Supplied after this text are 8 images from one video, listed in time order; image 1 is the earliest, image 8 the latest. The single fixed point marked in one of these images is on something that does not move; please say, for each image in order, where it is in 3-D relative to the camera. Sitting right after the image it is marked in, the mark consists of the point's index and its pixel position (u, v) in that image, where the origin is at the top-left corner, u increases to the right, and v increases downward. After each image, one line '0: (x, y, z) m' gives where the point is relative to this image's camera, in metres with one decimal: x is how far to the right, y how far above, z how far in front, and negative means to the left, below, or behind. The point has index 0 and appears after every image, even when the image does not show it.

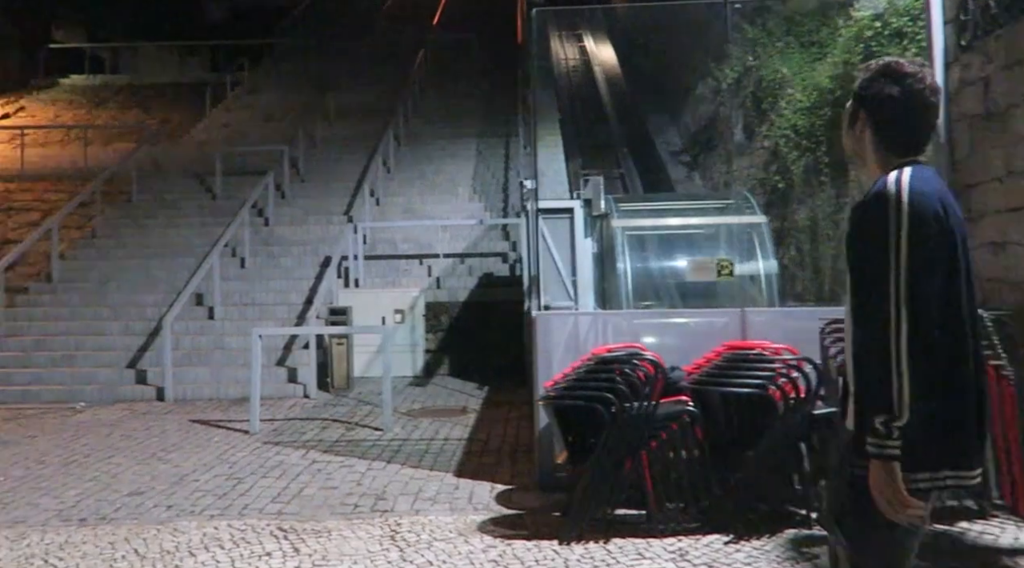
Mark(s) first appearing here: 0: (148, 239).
0: (-4.9, +0.6, +11.7) m
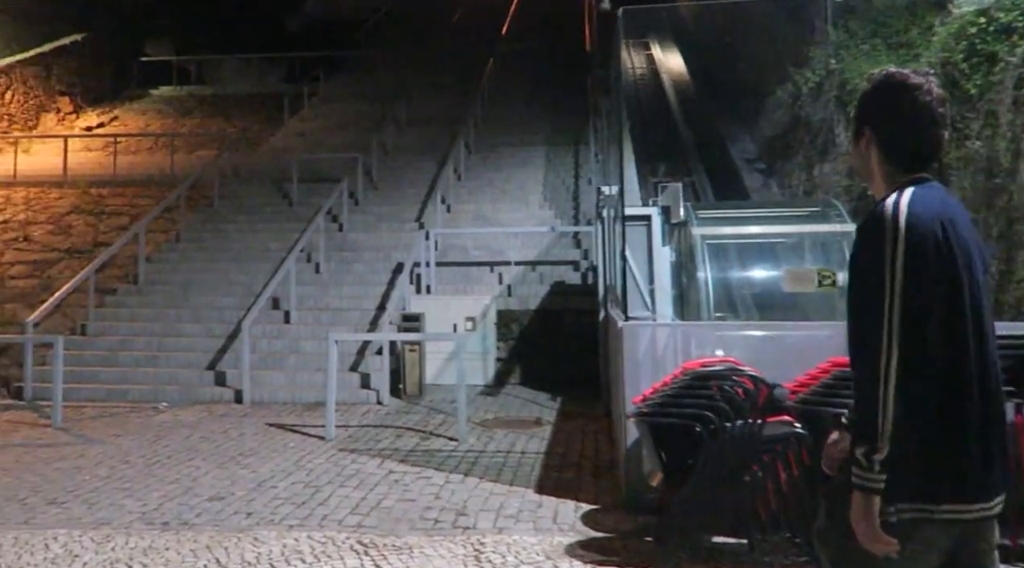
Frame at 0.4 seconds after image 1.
0: (-3.9, +0.6, +11.9) m
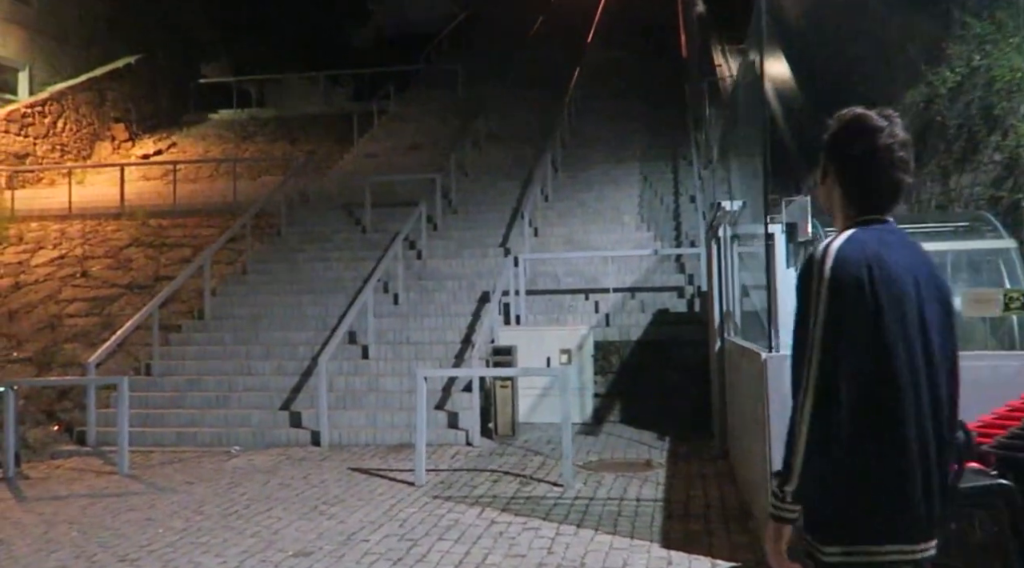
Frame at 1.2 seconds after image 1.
0: (-2.8, +0.1, +11.3) m
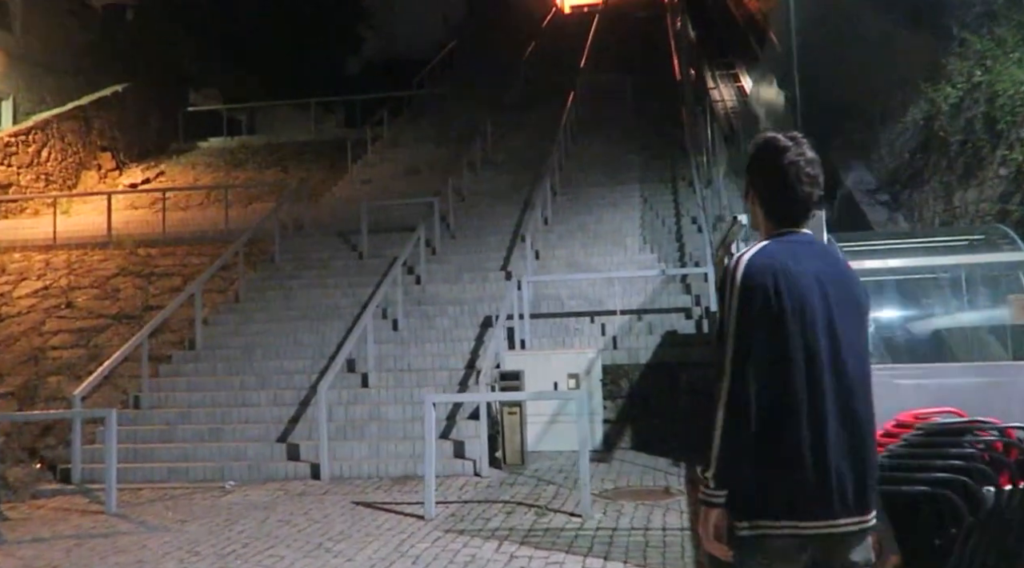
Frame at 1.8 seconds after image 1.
0: (-2.8, -0.3, +10.9) m
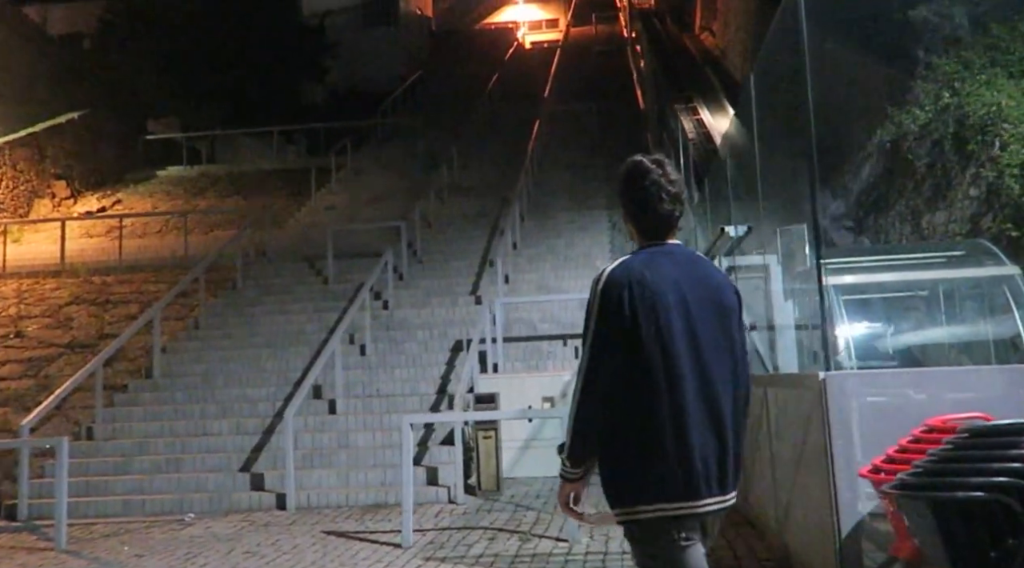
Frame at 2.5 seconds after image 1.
0: (-3.2, -0.6, +10.6) m
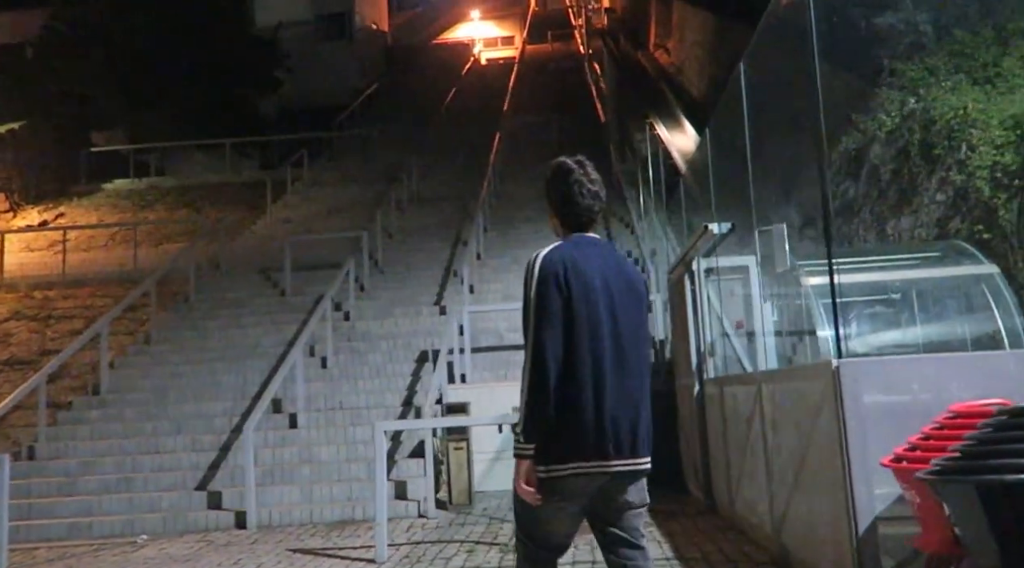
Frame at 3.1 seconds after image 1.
0: (-3.6, -0.7, +10.1) m
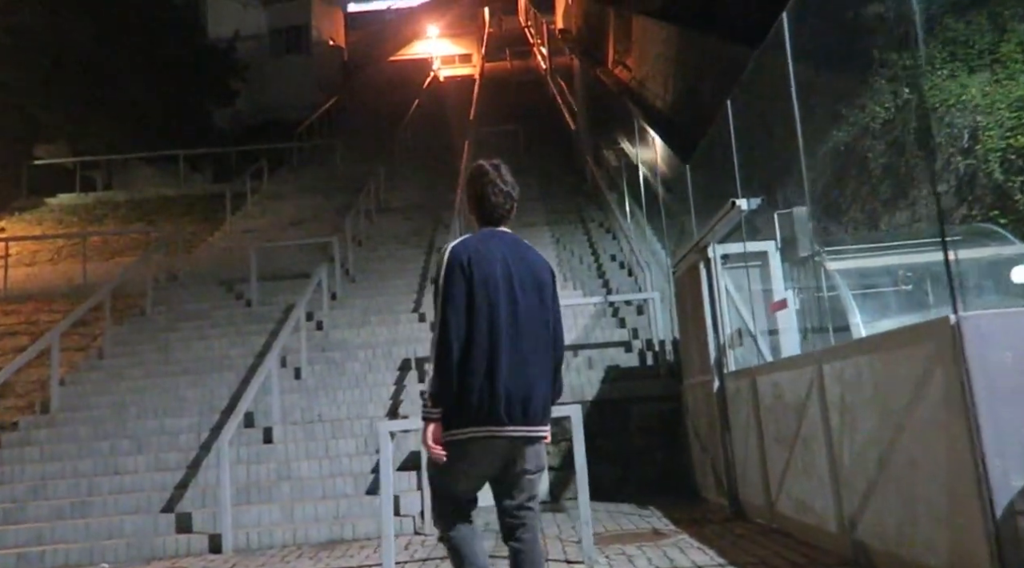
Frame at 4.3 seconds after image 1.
0: (-3.7, -0.8, +9.3) m
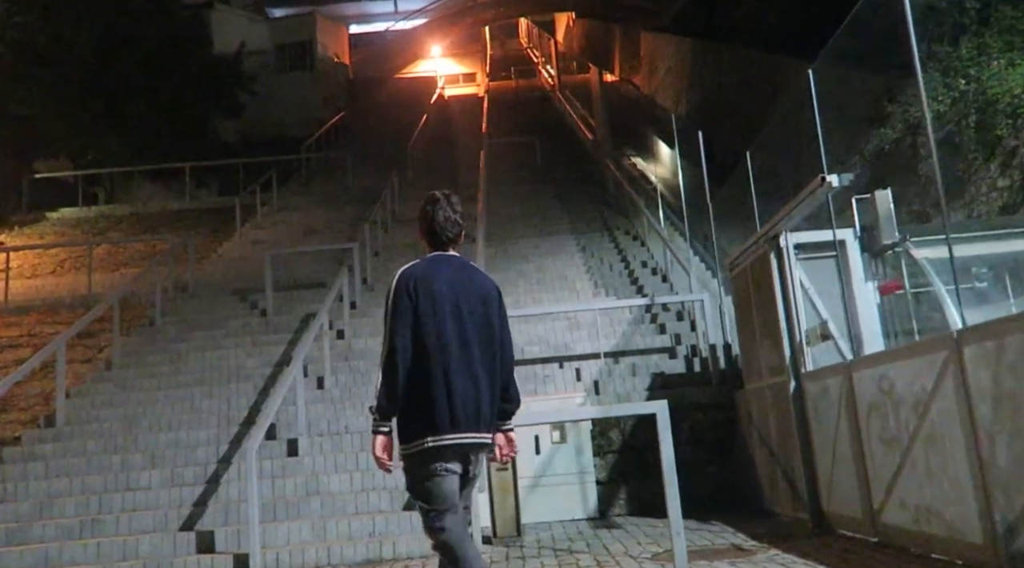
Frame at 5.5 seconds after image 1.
0: (-3.3, -0.9, +8.8) m
